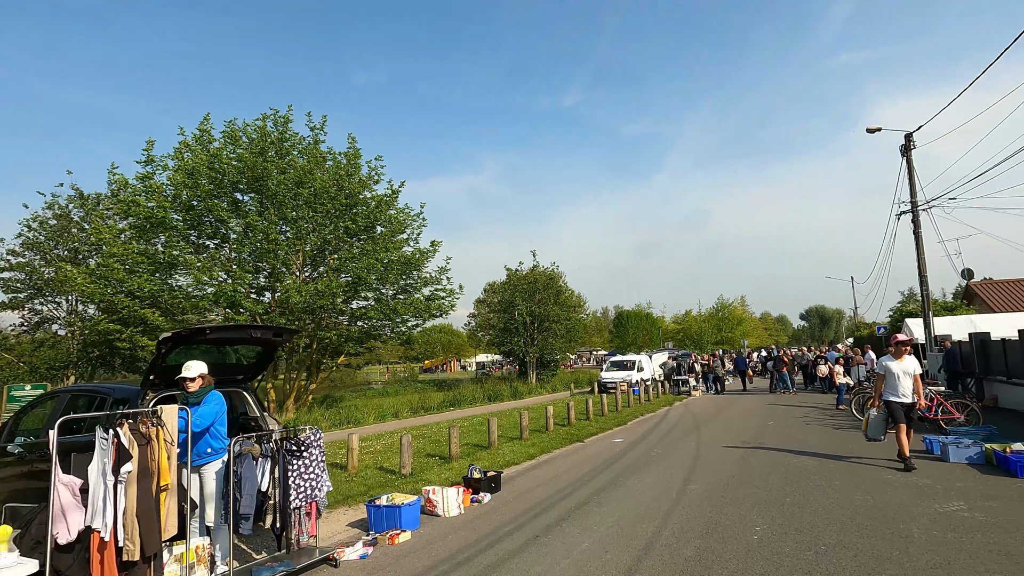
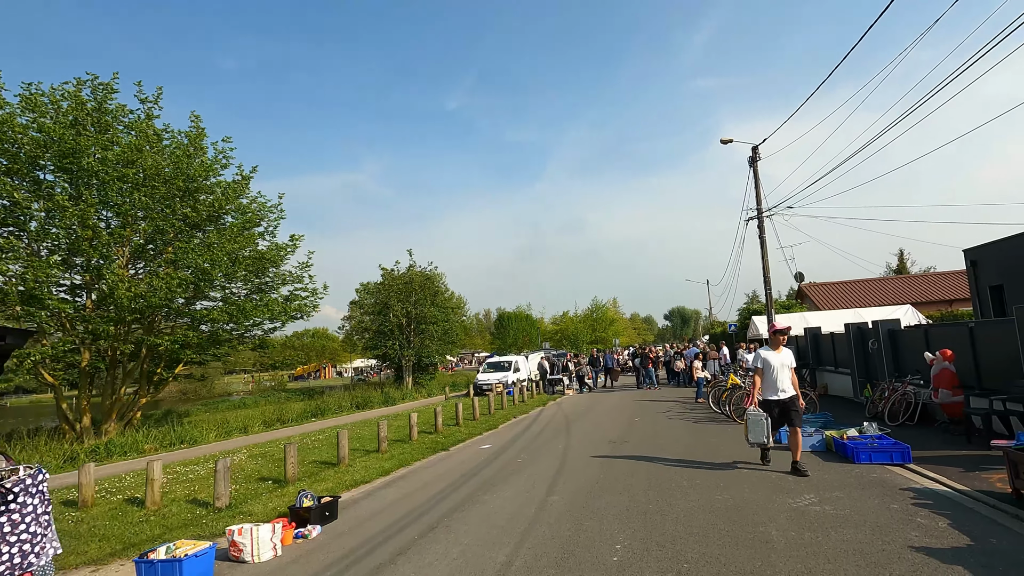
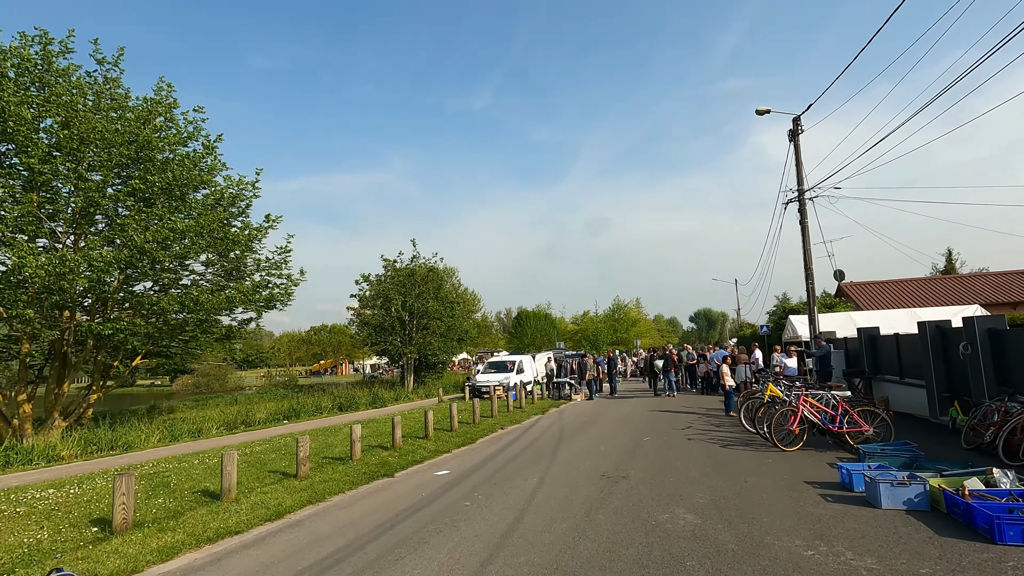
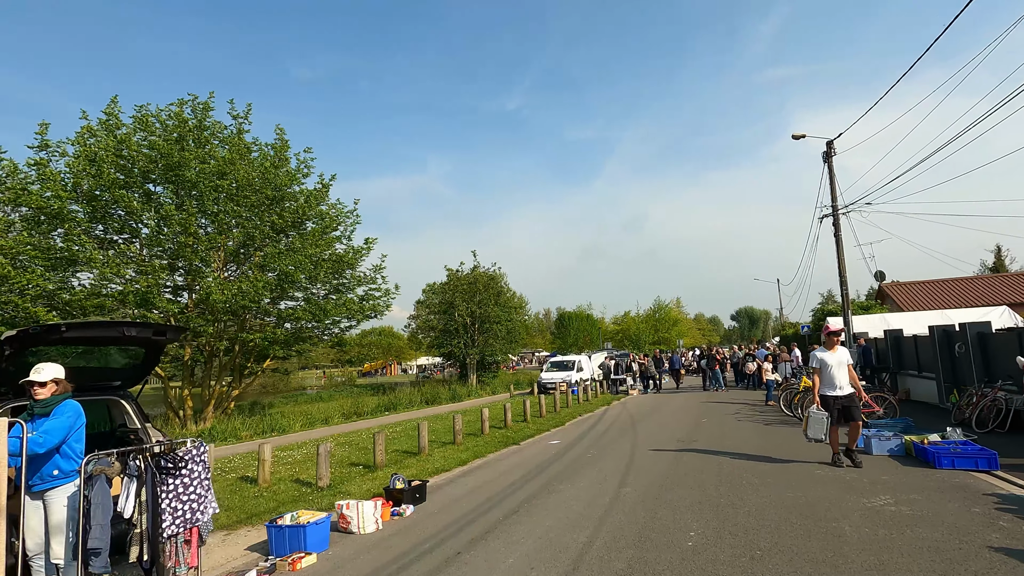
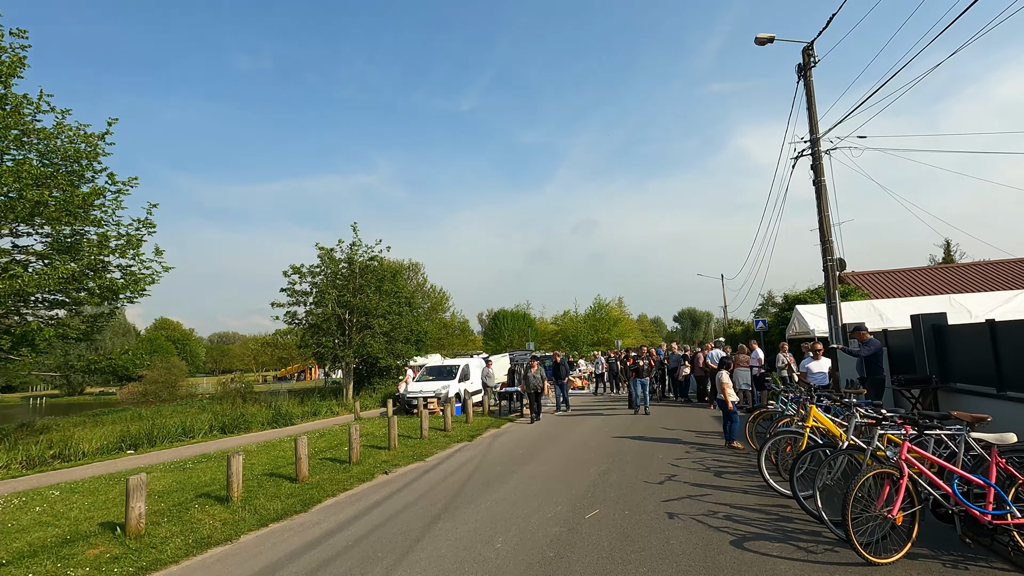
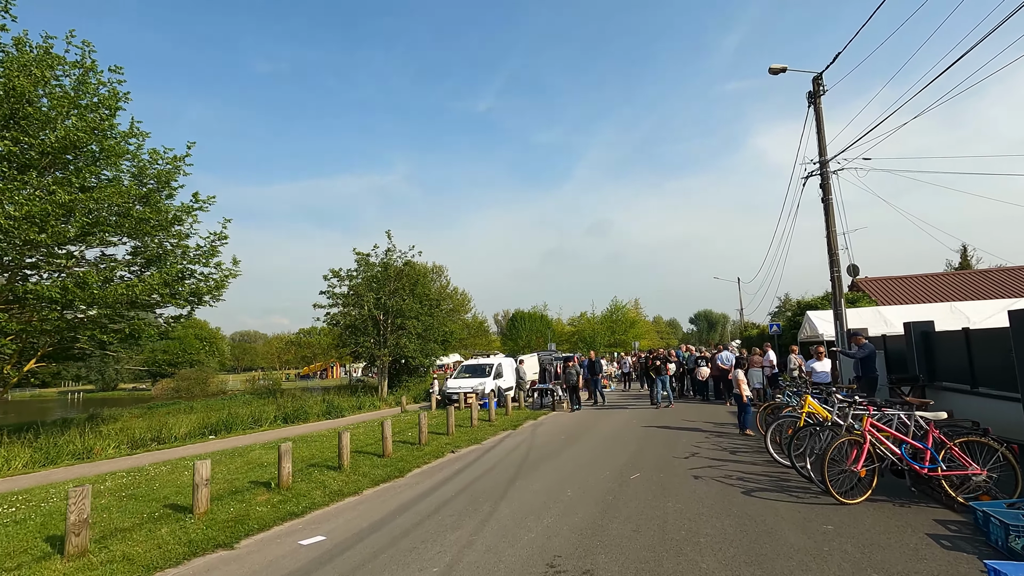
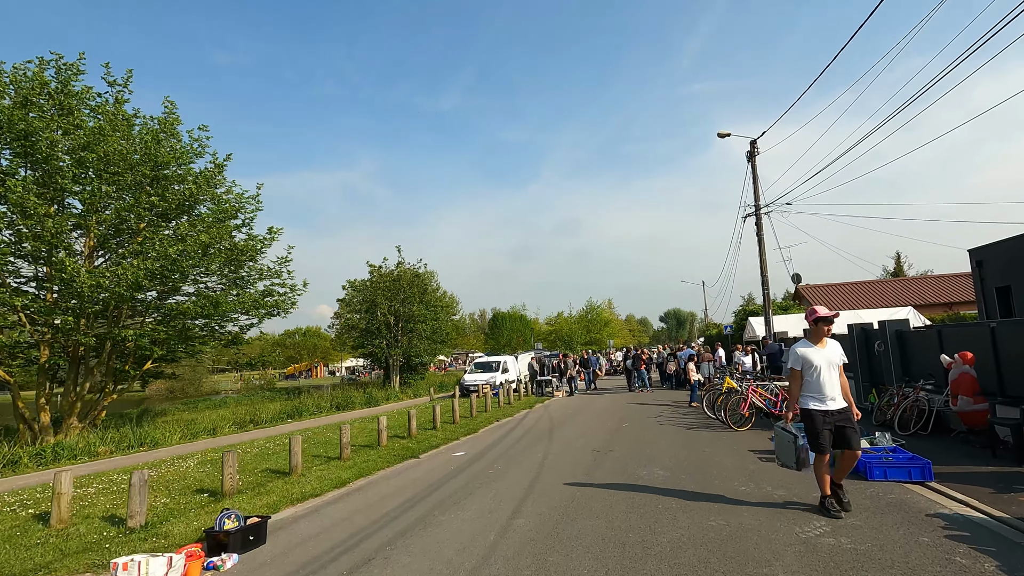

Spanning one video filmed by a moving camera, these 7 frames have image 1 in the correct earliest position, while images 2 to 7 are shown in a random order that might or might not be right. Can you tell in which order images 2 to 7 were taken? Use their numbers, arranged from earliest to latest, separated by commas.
4, 2, 7, 3, 6, 5
